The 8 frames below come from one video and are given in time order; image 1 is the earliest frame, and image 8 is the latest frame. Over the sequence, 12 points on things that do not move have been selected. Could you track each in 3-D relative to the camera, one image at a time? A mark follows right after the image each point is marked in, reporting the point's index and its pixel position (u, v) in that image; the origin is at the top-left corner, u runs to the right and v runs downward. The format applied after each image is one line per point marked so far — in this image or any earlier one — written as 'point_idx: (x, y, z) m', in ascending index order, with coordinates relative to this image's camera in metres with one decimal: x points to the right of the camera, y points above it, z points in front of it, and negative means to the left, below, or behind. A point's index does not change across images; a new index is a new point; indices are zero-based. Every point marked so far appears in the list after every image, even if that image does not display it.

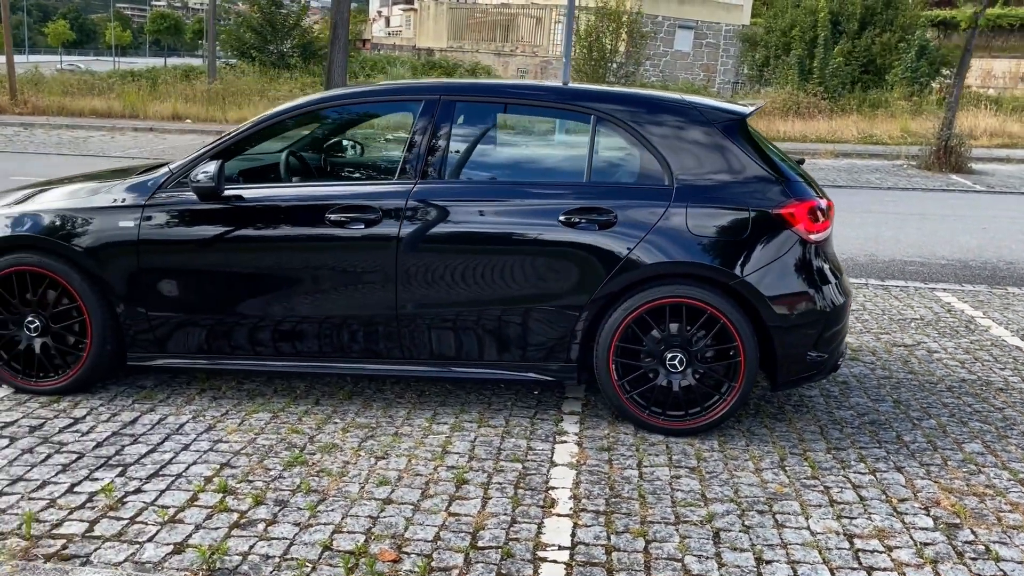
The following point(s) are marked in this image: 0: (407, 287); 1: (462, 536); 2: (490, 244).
0: (-0.5, 0.0, +4.1) m
1: (-0.2, -0.9, +3.1) m
2: (-0.1, +0.2, +4.0) m
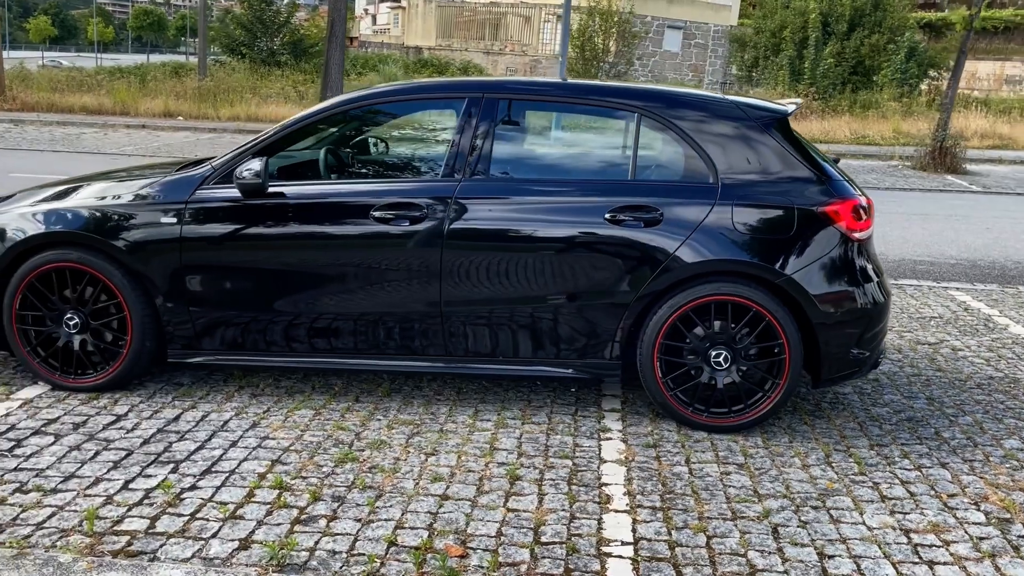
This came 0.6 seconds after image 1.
0: (-0.3, 0.0, +4.1) m
1: (0.0, -0.9, +3.1) m
2: (+0.1, +0.2, +4.1) m
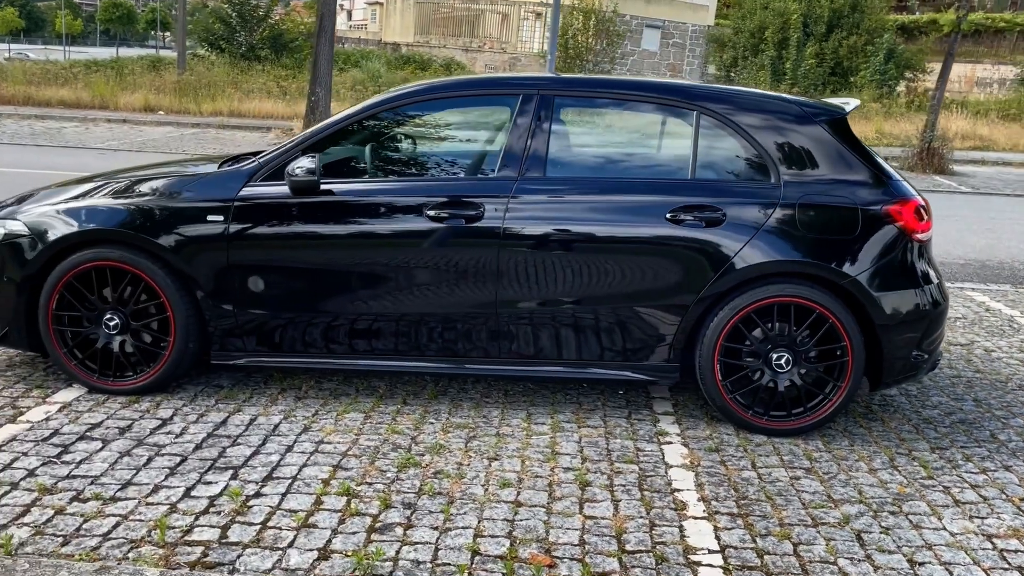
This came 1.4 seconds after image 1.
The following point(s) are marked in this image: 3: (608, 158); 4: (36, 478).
0: (0.0, 0.0, +4.1) m
1: (+0.3, -0.9, +3.0) m
2: (+0.4, +0.2, +4.0) m
3: (+0.5, +0.6, +4.1) m
4: (-1.9, -0.7, +3.3) m
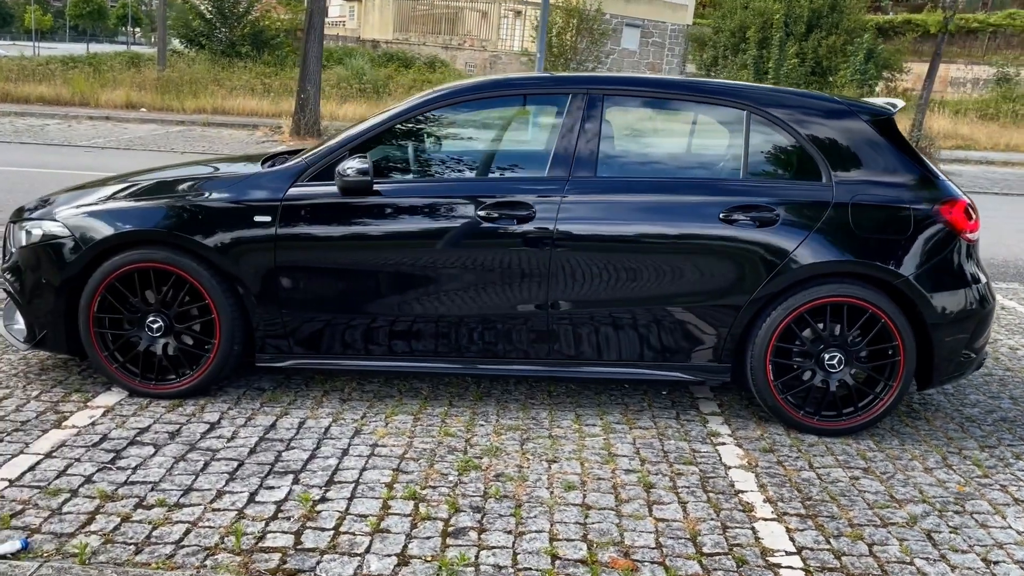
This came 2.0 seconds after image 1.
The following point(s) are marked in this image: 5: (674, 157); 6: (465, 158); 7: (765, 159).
0: (+0.2, 0.0, +4.0) m
1: (+0.6, -0.9, +3.0) m
2: (+0.6, +0.2, +4.0) m
3: (+0.7, +0.6, +4.1) m
4: (-1.6, -0.8, +3.3) m
5: (+0.8, +0.6, +4.1) m
6: (-0.2, +0.6, +4.2) m
7: (+1.2, +0.6, +4.1) m
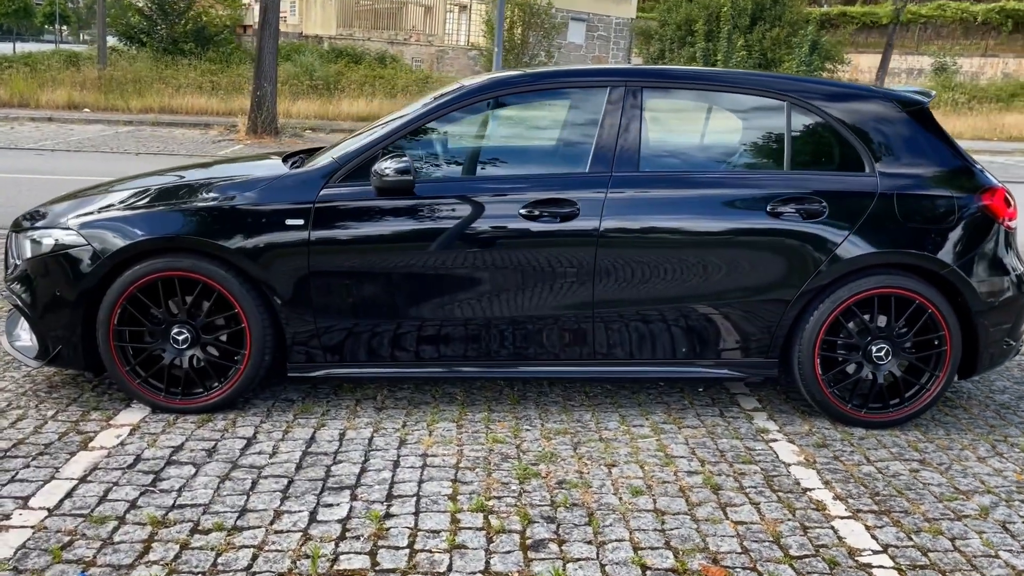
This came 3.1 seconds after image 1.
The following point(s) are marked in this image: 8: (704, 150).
0: (+0.4, 0.0, +3.9) m
1: (+0.9, -0.9, +3.0) m
2: (+0.8, +0.2, +3.9) m
3: (+0.9, +0.6, +4.0) m
4: (-1.3, -0.8, +3.1) m
5: (+1.0, +0.7, +4.0) m
6: (0.0, +0.6, +4.0) m
7: (+1.4, +0.7, +4.0) m
8: (+0.9, +0.7, +4.0) m
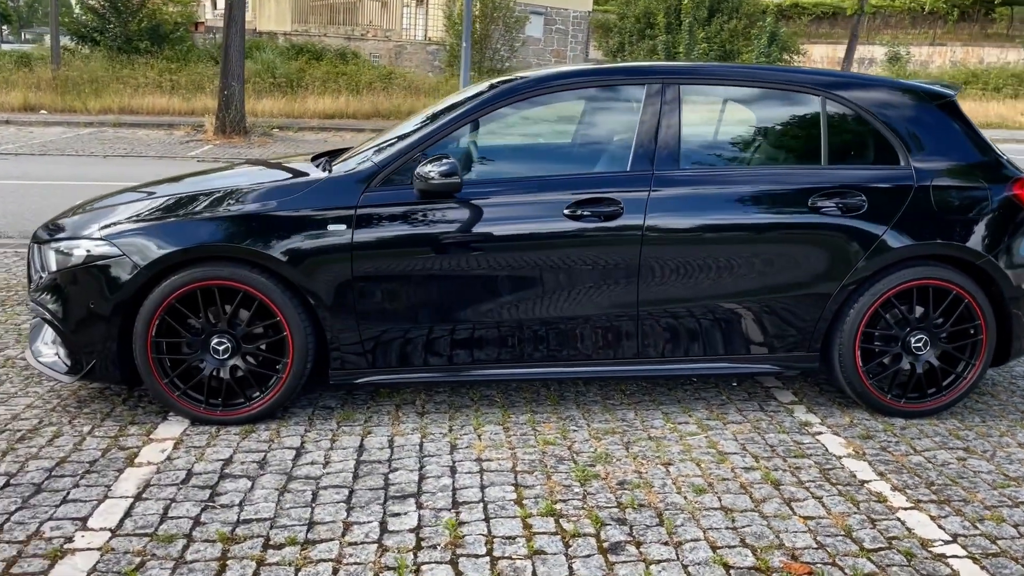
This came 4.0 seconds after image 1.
0: (+0.6, 0.0, +3.9) m
1: (+1.2, -0.9, +3.0) m
2: (+1.0, +0.3, +3.9) m
3: (+1.1, +0.7, +4.1) m
4: (-1.1, -0.8, +3.0) m
5: (+1.2, +0.7, +4.1) m
6: (+0.1, +0.6, +4.0) m
7: (+1.6, +0.7, +4.1) m
8: (+1.1, +0.7, +4.1) m
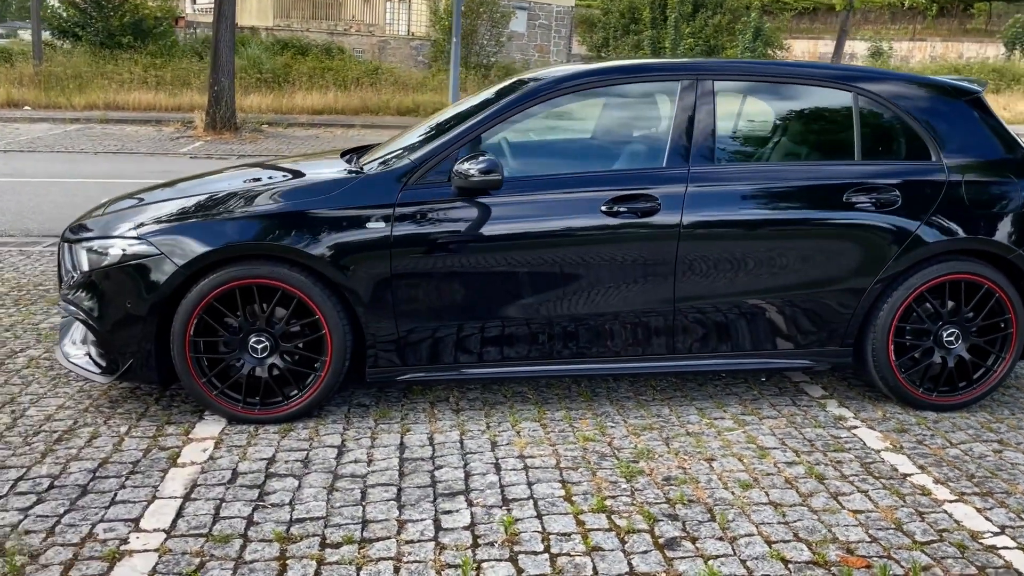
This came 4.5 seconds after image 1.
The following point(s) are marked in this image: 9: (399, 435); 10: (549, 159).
0: (+0.8, 0.0, +3.9) m
1: (+1.4, -0.9, +3.0) m
2: (+1.2, +0.3, +3.9) m
3: (+1.2, +0.7, +4.1) m
4: (-0.9, -0.8, +3.0) m
5: (+1.3, +0.7, +4.1) m
6: (+0.3, +0.6, +4.0) m
7: (+1.7, +0.7, +4.1) m
8: (+1.3, +0.7, +4.1) m
9: (-0.5, -0.7, +3.8) m
10: (+0.2, +0.6, +4.0) m
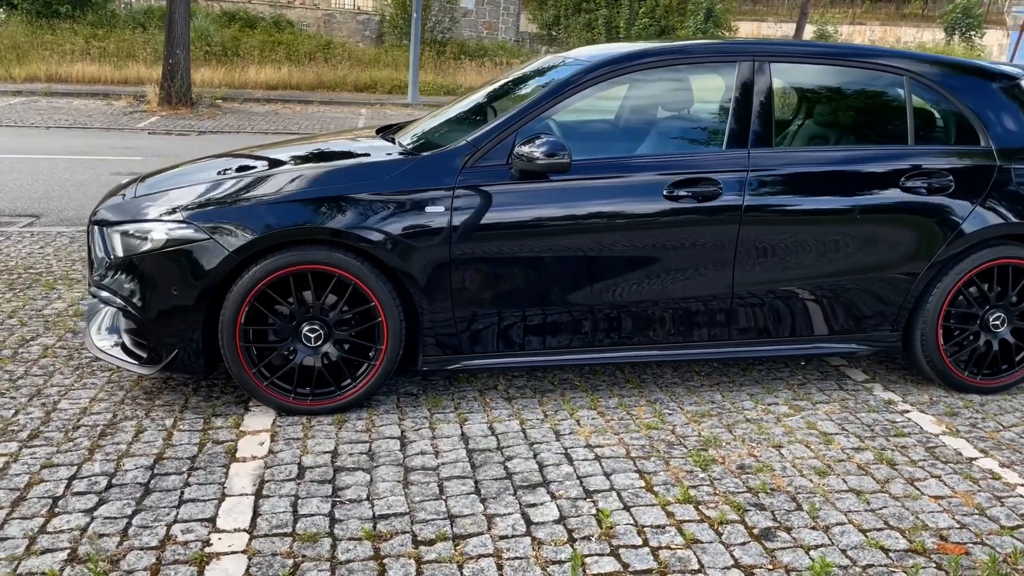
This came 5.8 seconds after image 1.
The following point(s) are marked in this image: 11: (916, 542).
0: (+1.0, +0.1, +3.9) m
1: (+1.7, -0.8, +3.0) m
2: (+1.5, +0.3, +3.9) m
3: (+1.5, +0.8, +4.0) m
4: (-0.6, -0.8, +2.9) m
5: (+1.6, +0.8, +4.1) m
6: (+0.6, +0.7, +3.9) m
7: (+2.0, +0.8, +4.1) m
8: (+1.5, +0.8, +4.1) m
9: (-0.2, -0.6, +3.7) m
10: (+0.4, +0.7, +3.9) m
11: (+1.4, -0.9, +2.9) m
